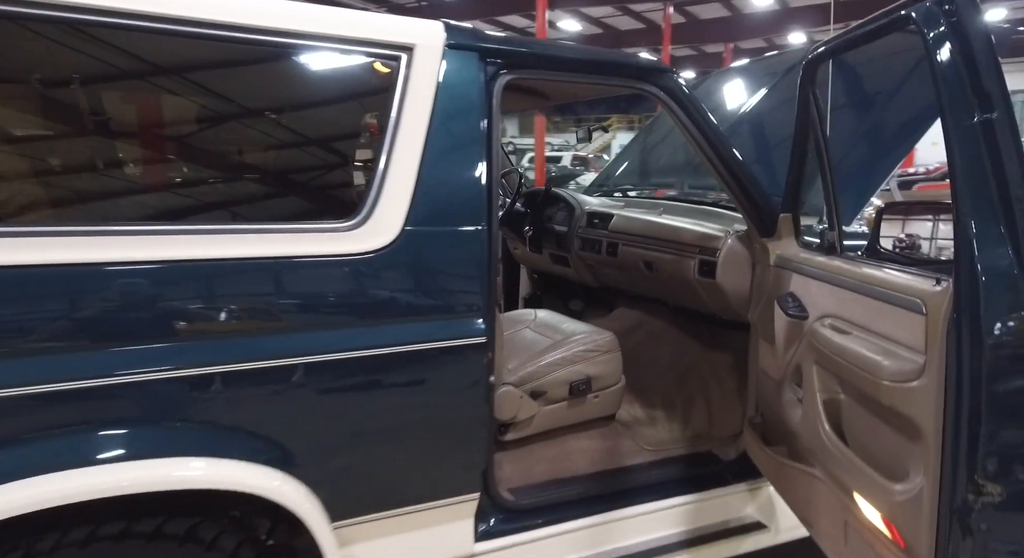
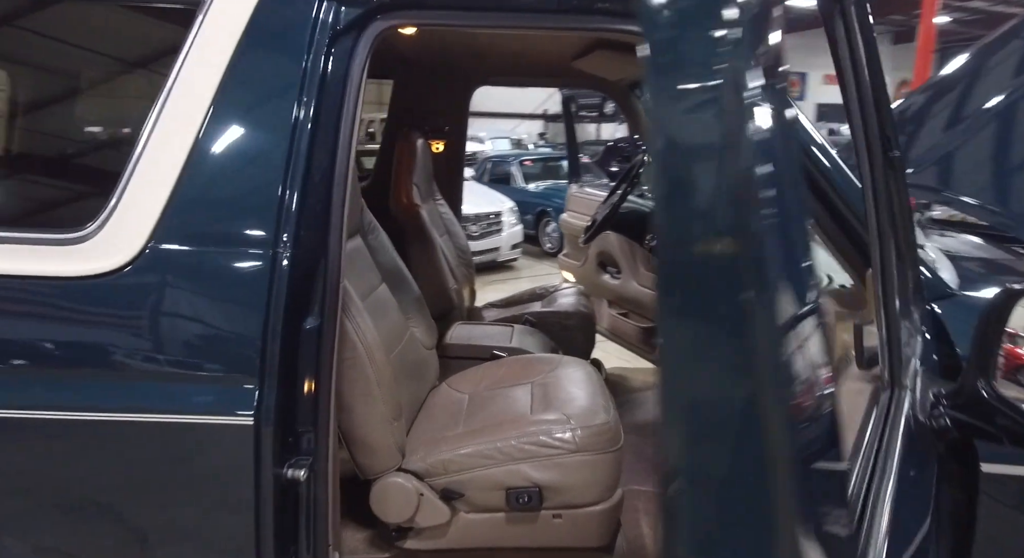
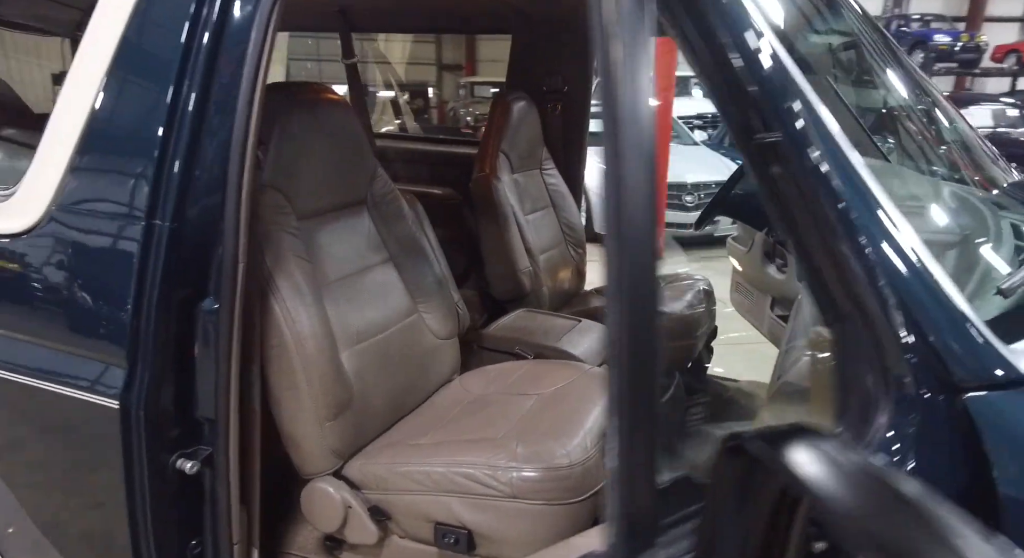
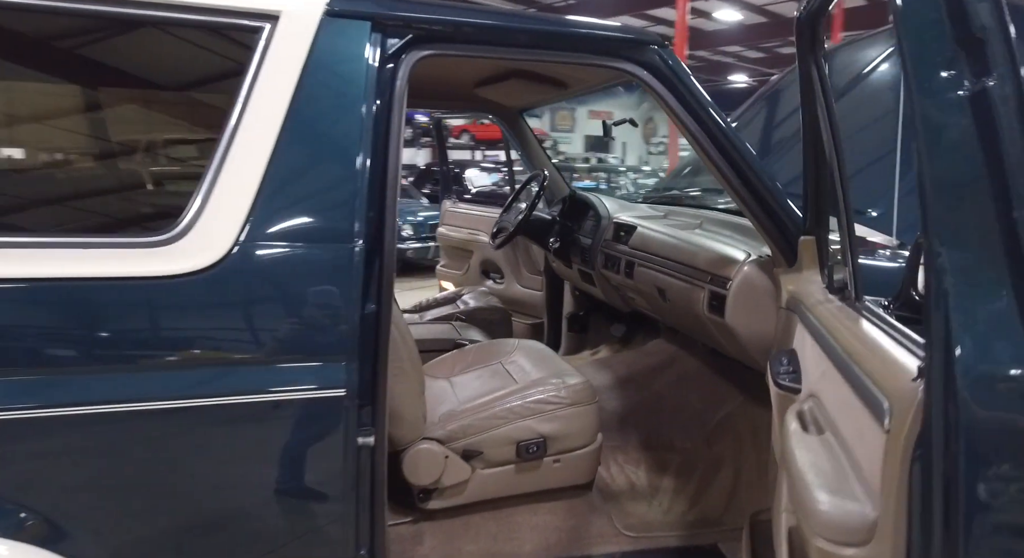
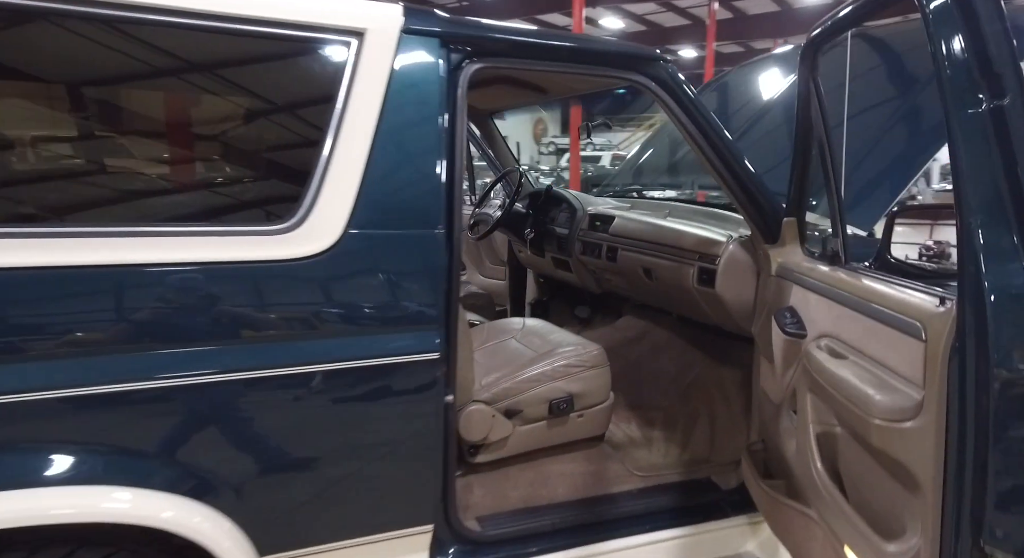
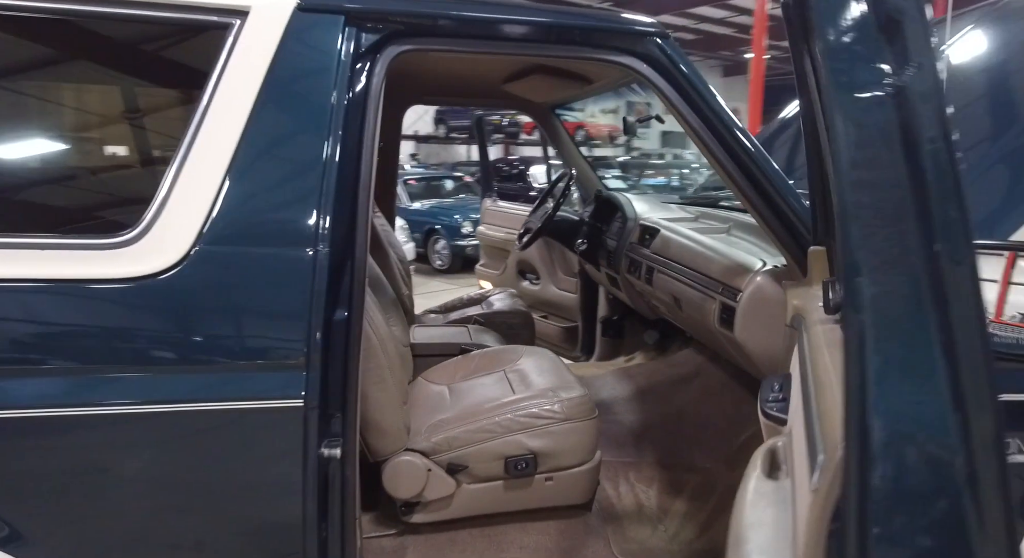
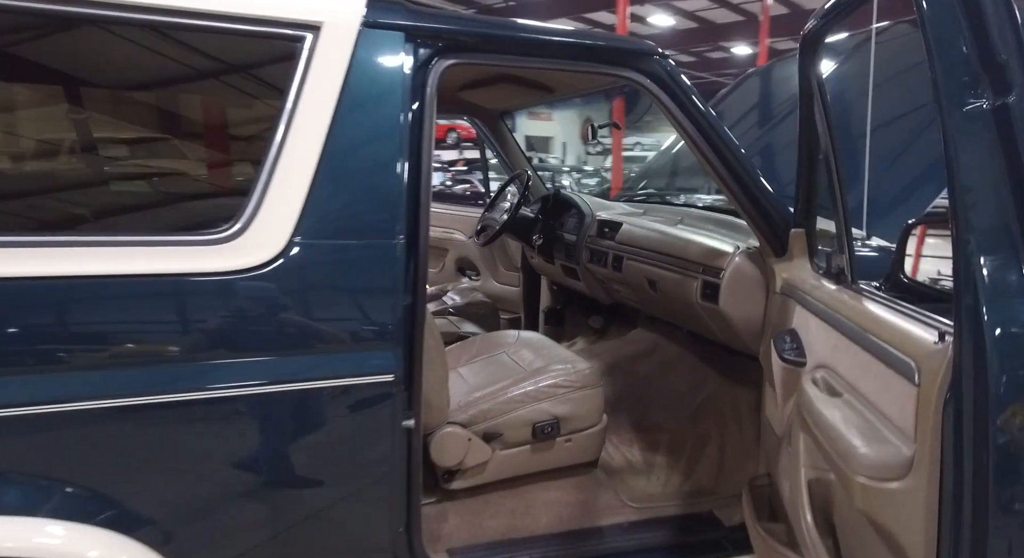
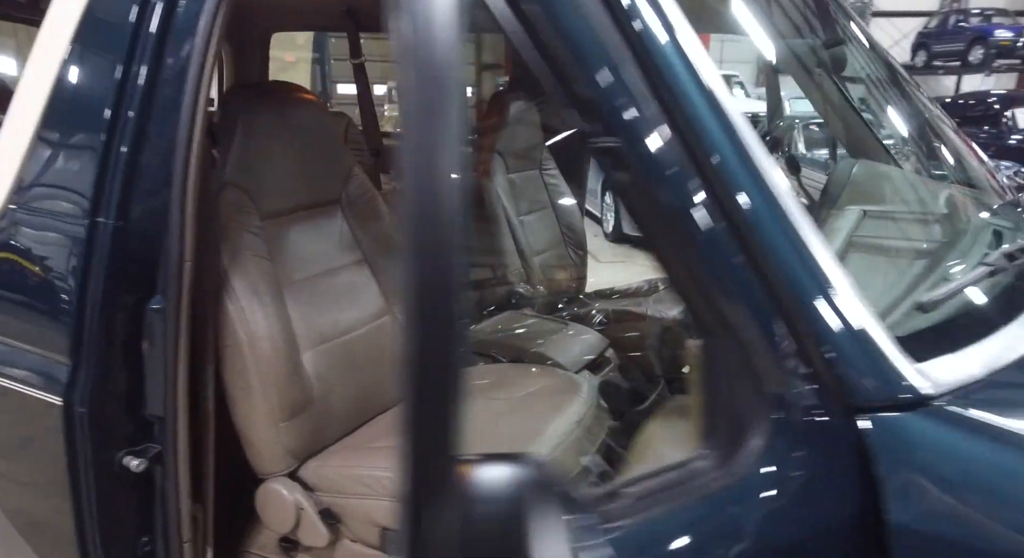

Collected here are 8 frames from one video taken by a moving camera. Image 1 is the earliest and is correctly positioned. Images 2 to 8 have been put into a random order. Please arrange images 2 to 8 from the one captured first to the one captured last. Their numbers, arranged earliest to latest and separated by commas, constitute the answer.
5, 7, 4, 6, 2, 3, 8
